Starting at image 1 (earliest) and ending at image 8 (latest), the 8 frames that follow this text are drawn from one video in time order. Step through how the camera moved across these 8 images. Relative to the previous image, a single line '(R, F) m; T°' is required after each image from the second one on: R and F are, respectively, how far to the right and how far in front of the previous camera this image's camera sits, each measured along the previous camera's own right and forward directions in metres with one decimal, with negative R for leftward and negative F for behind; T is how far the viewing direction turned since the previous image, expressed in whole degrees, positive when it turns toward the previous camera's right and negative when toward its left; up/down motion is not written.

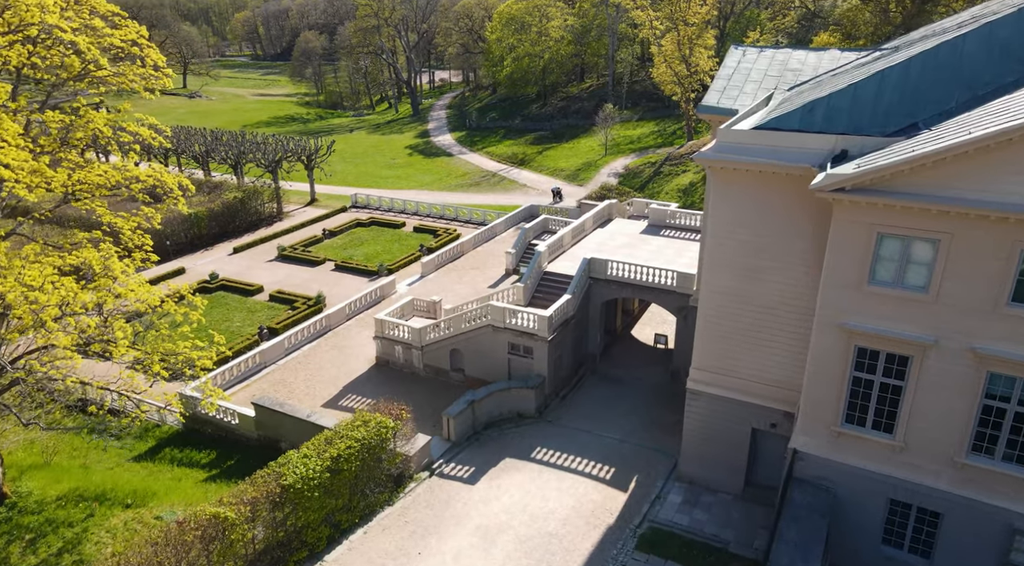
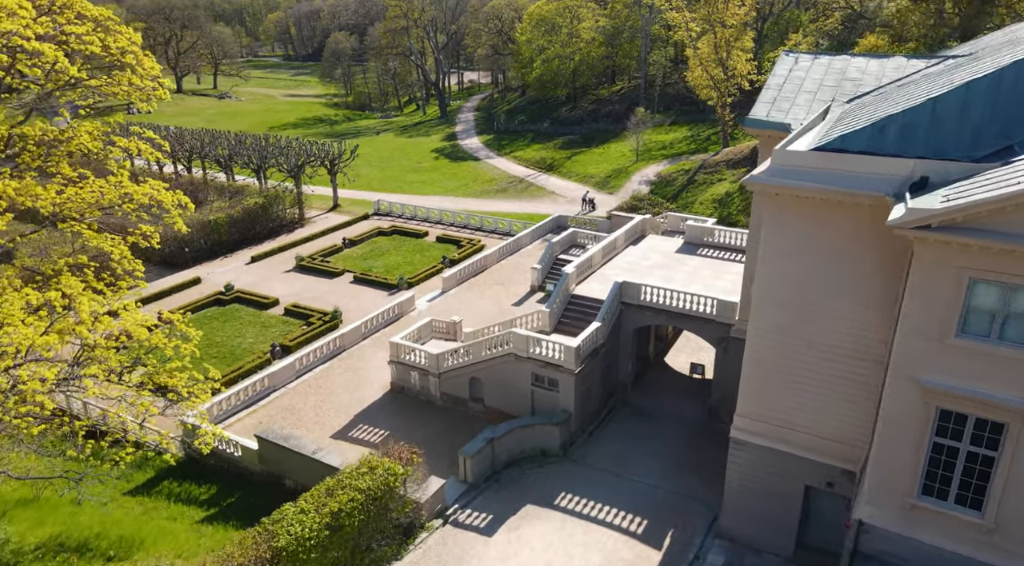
(+0.1, +2.0) m; -2°
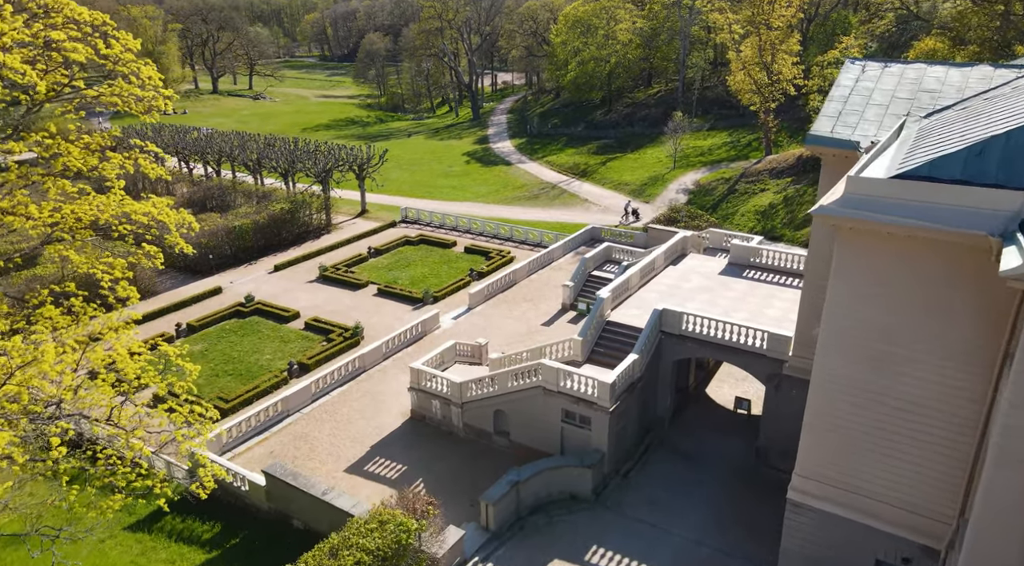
(0.0, +1.9) m; -2°
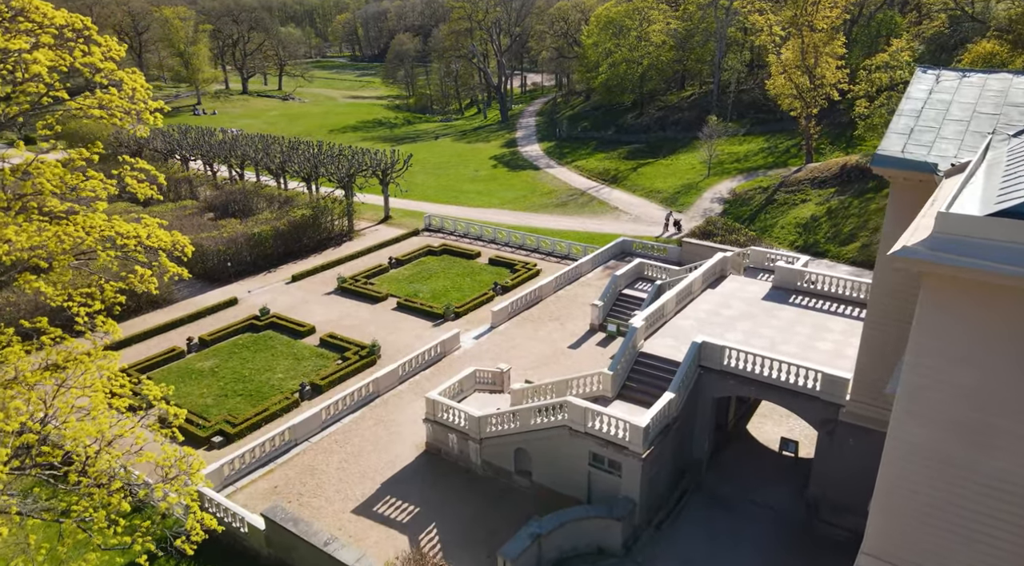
(+0.1, +1.9) m; -2°
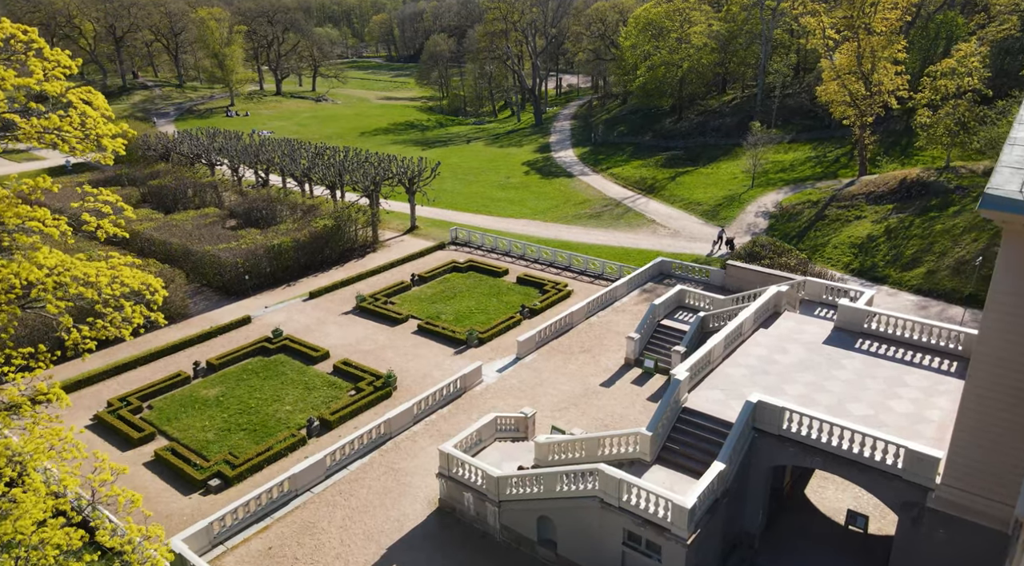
(+0.2, +2.7) m; -3°
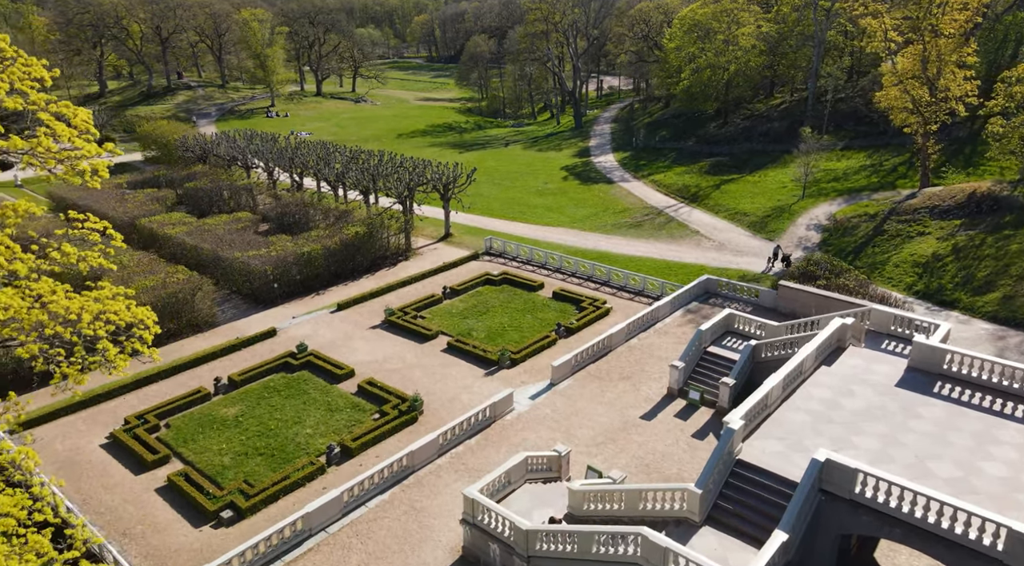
(0.0, +1.9) m; -3°
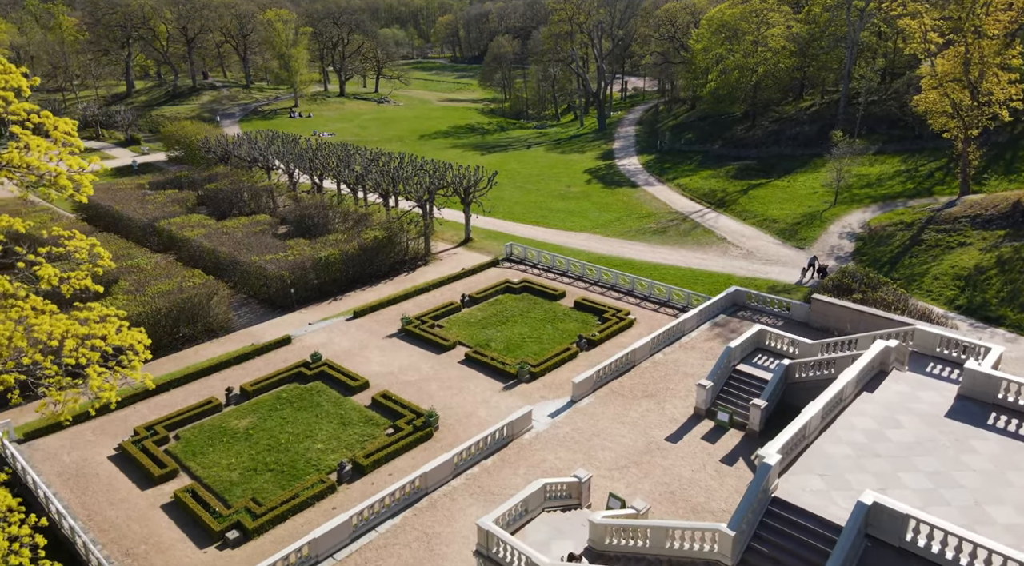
(0.0, +1.1) m; -2°
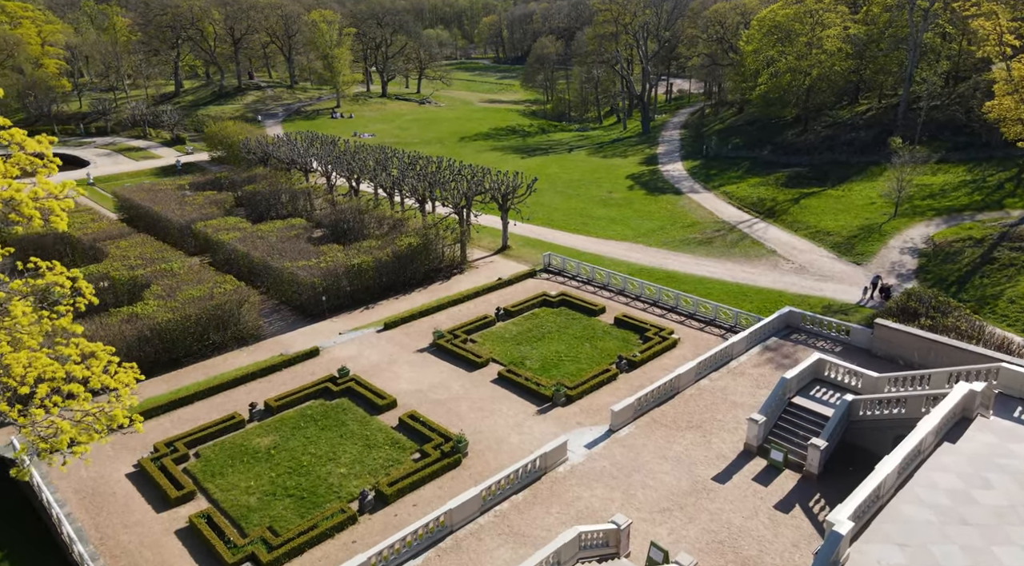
(+0.1, +1.7) m; -3°
